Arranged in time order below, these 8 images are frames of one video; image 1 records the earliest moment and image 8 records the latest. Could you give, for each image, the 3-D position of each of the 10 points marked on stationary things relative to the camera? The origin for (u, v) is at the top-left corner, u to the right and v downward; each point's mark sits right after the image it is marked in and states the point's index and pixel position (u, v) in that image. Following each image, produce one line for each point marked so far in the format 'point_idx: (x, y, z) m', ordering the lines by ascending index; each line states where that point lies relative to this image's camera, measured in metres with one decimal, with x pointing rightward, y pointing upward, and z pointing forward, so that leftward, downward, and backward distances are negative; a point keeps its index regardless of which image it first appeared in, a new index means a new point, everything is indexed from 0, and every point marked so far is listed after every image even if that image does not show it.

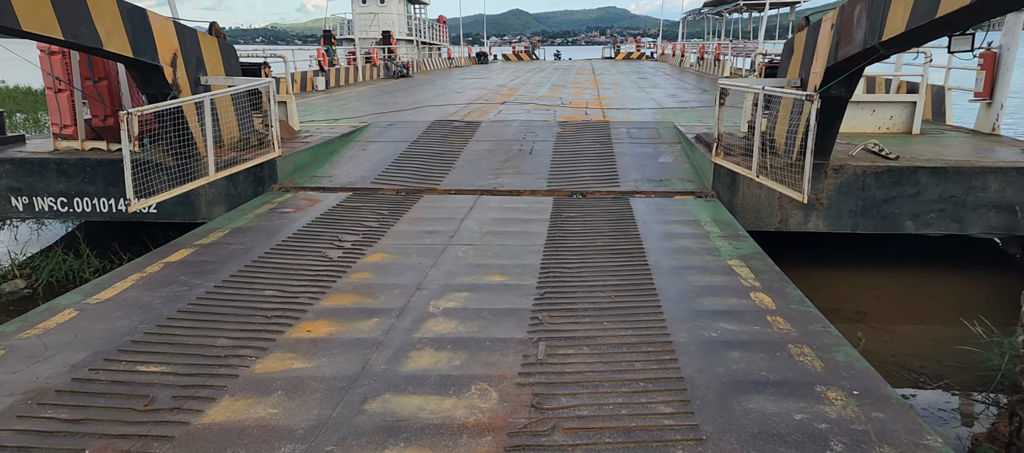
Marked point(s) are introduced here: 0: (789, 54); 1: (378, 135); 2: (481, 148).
0: (+2.7, +1.7, +7.0) m
1: (-2.0, +1.4, +10.5) m
2: (-0.4, +1.0, +9.5) m
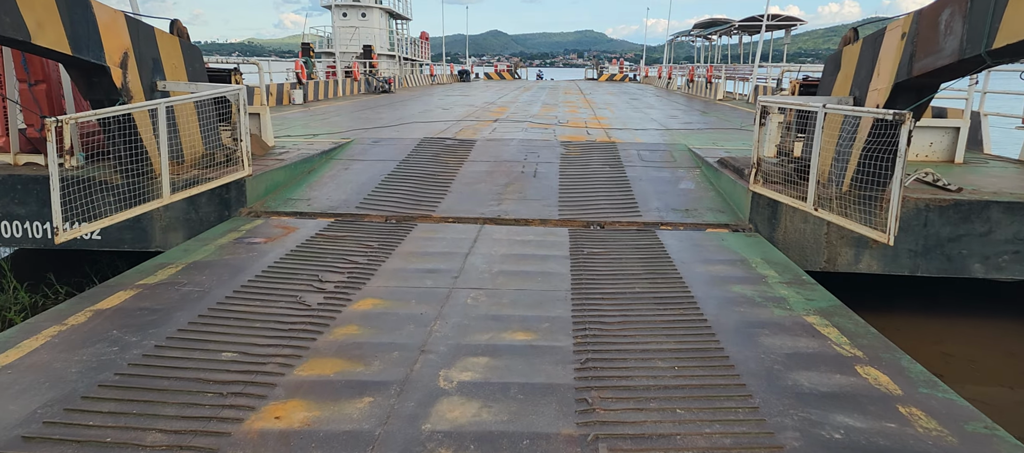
0: (+2.8, +1.4, +6.1) m
1: (-2.0, +1.0, +9.4) m
2: (-0.4, +0.7, +8.6) m
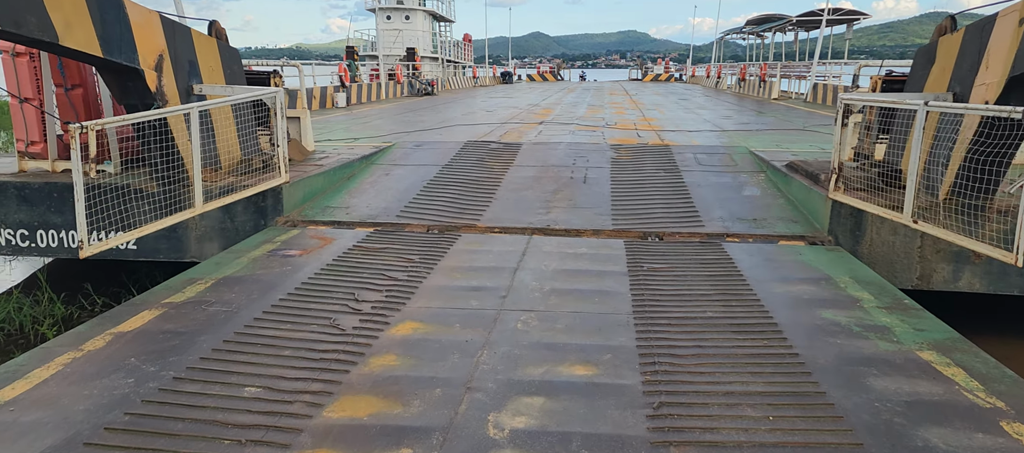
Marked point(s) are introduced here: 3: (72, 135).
0: (+3.2, +1.3, +5.5) m
1: (-1.4, +0.9, +9.1) m
2: (+0.1, +0.6, +8.1) m
3: (-2.9, +0.6, +4.6) m
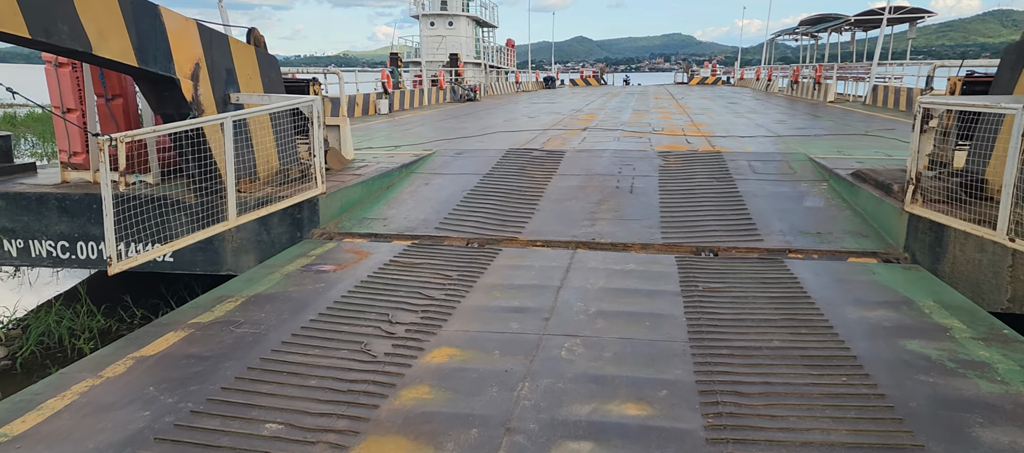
0: (+3.6, +1.2, +5.0) m
1: (-0.9, +0.8, +8.9) m
2: (+0.6, +0.4, +7.8) m
3: (-2.6, +0.5, +4.5) m
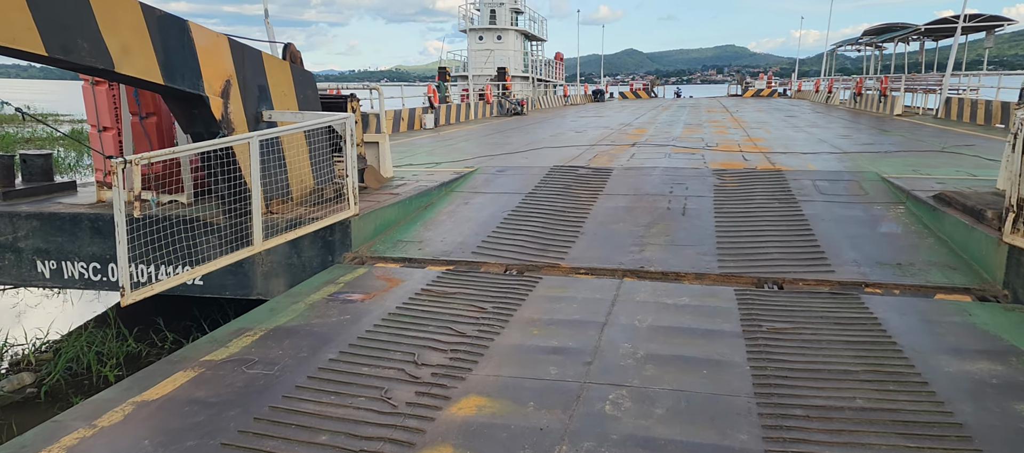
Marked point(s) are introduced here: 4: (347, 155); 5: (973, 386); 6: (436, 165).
0: (+3.8, +0.9, +4.4) m
1: (-0.3, +0.5, +8.5) m
2: (+1.1, +0.2, +7.3) m
3: (-2.4, +0.3, +4.3) m
4: (-1.4, +0.6, +6.0) m
5: (+2.1, -0.7, +3.1) m
6: (-1.1, +0.9, +9.8) m
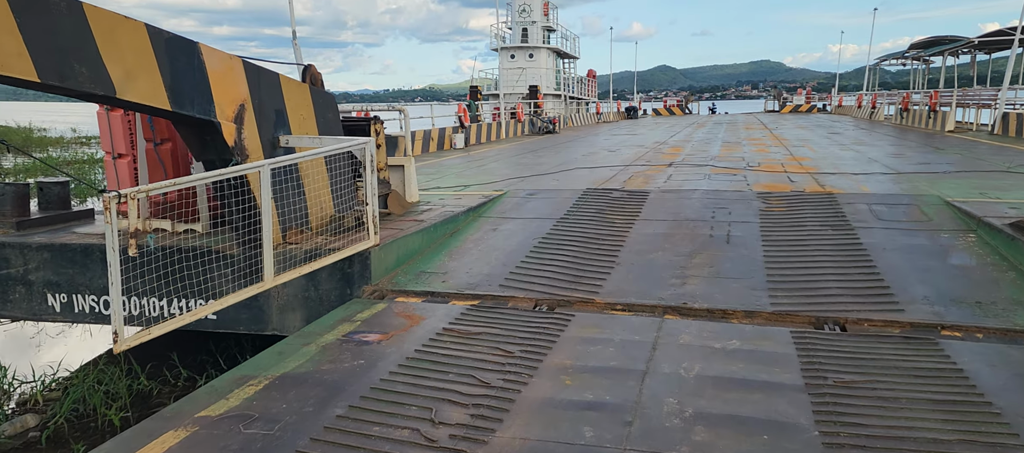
0: (+4.0, +0.7, +3.8) m
1: (0.0, +0.2, +8.1) m
2: (+1.4, -0.1, +6.9) m
3: (-2.2, +0.1, +4.0) m
4: (-1.2, +0.4, +5.6) m
5: (+2.2, -0.9, +2.6) m
6: (-0.6, +0.5, +9.5) m
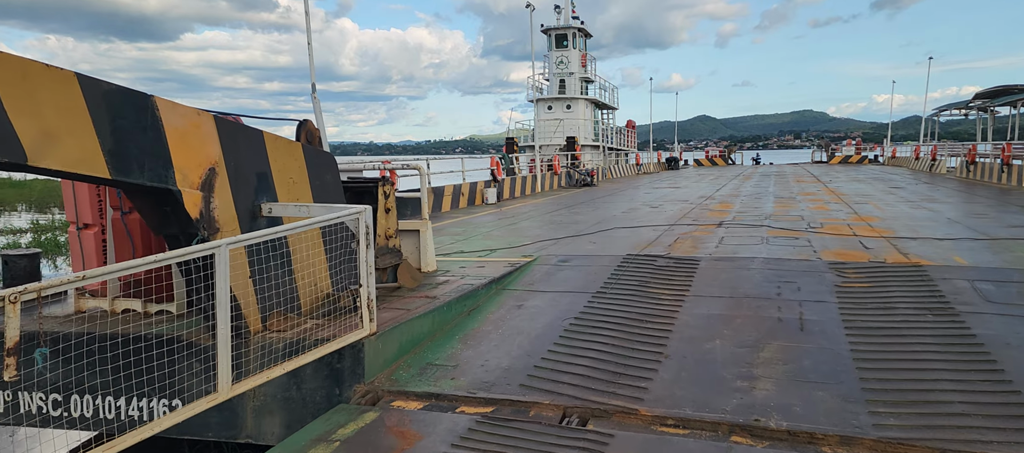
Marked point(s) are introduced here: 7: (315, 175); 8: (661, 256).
0: (+4.0, +0.3, +2.6) m
1: (+0.3, -0.5, +7.1) m
2: (+1.6, -0.7, +5.7) m
3: (-2.1, -0.3, +3.1) m
4: (-1.0, -0.2, +4.7) m
5: (+2.1, -1.2, +1.4) m
6: (-0.3, -0.3, +8.5) m
7: (-1.5, +0.4, +5.5) m
8: (+1.7, -0.3, +7.8) m
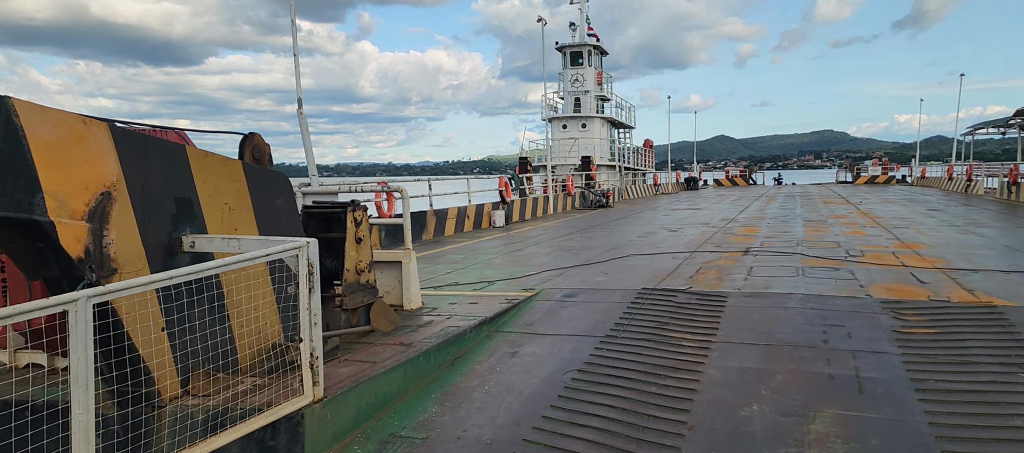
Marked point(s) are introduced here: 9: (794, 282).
0: (+3.9, +0.2, +1.5) m
1: (+0.3, -0.8, +6.1) m
2: (+1.5, -1.0, +4.7) m
3: (-2.3, -0.5, +2.1) m
4: (-1.1, -0.4, +3.7) m
5: (+2.0, -1.3, +0.3) m
6: (-0.3, -0.6, +7.5) m
7: (-1.6, +0.2, +4.5) m
8: (+1.6, -0.6, +6.7) m
9: (+2.7, -0.6, +6.9) m
